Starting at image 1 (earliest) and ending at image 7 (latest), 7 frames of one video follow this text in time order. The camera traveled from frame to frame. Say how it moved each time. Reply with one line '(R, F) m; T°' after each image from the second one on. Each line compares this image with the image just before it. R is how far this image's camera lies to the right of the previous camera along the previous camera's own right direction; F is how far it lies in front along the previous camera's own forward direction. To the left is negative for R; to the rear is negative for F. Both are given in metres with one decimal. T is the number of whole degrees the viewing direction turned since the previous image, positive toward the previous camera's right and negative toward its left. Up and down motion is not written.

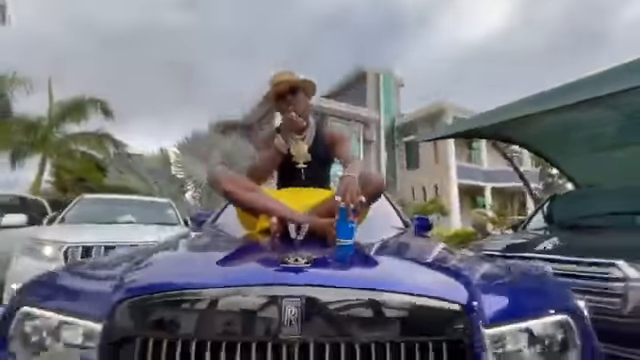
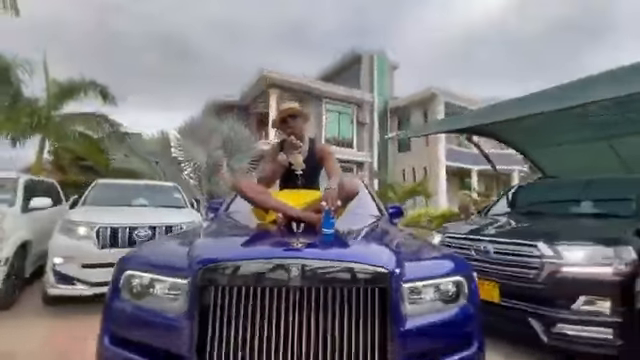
(0.0, -0.6) m; +1°
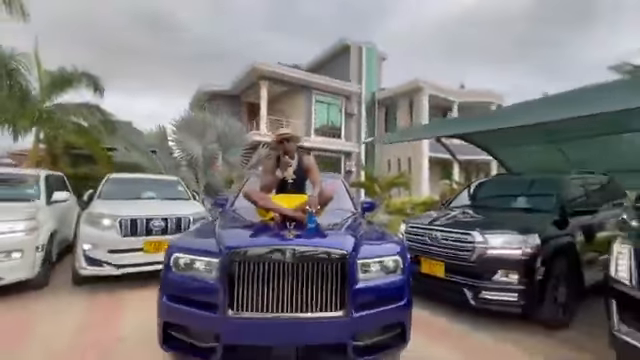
(0.0, -0.8) m; +2°
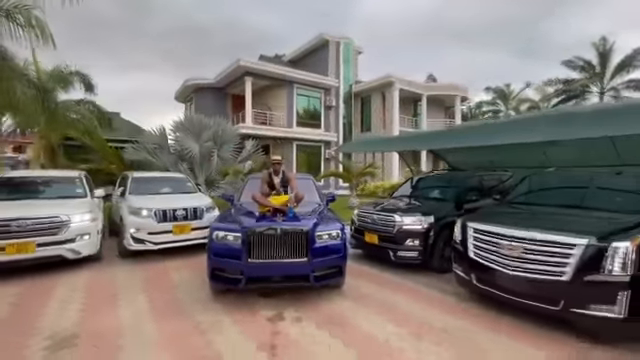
(+0.1, -2.0) m; +3°
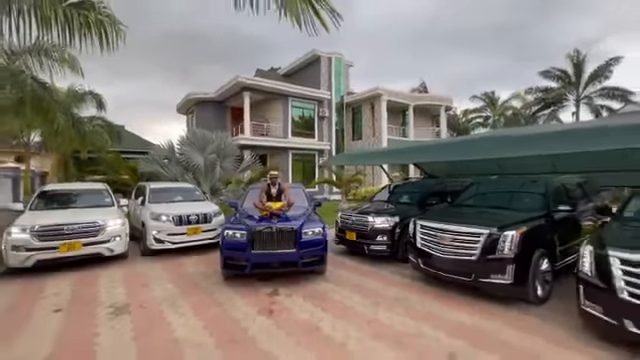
(+0.2, -1.4) m; 0°
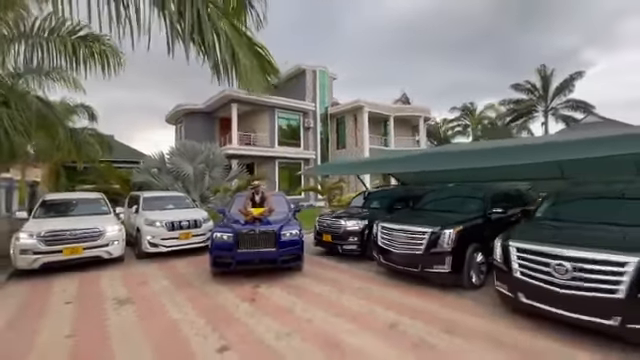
(+0.3, -1.0) m; +2°
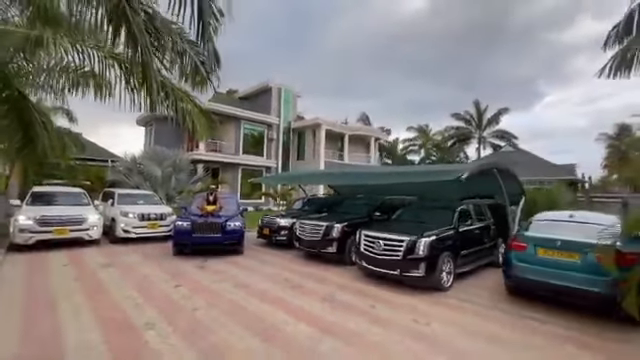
(+1.0, -2.8) m; +5°
